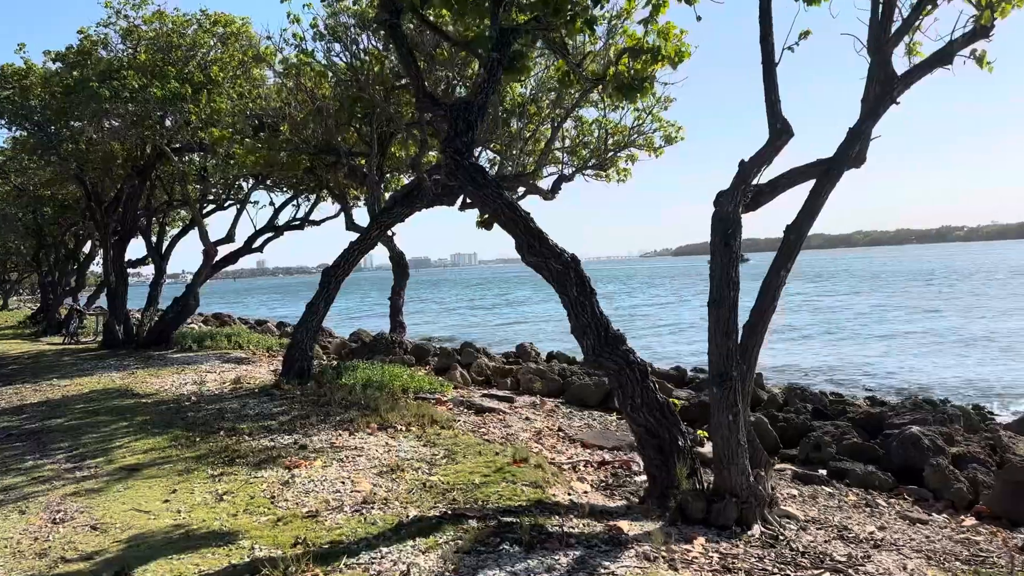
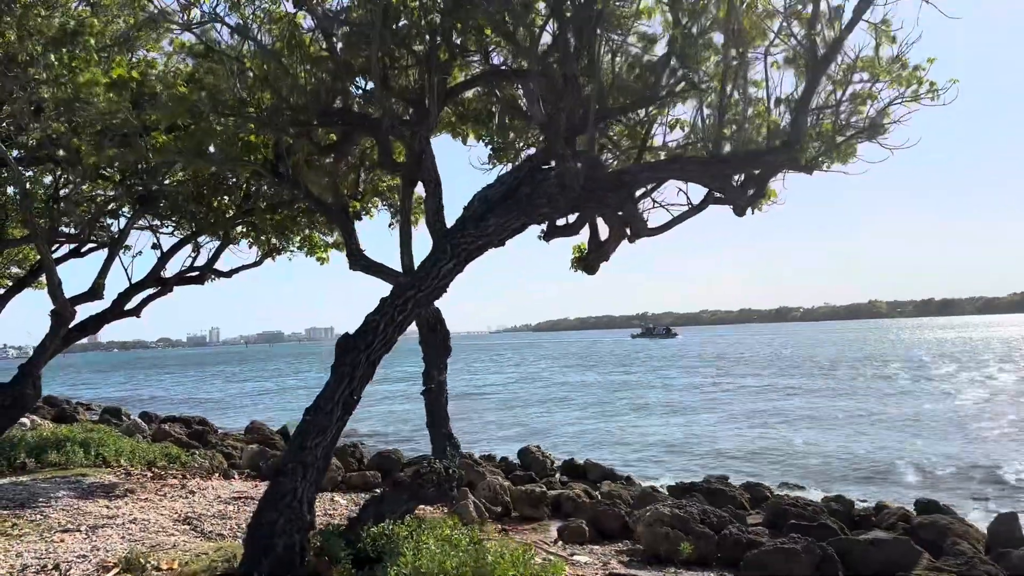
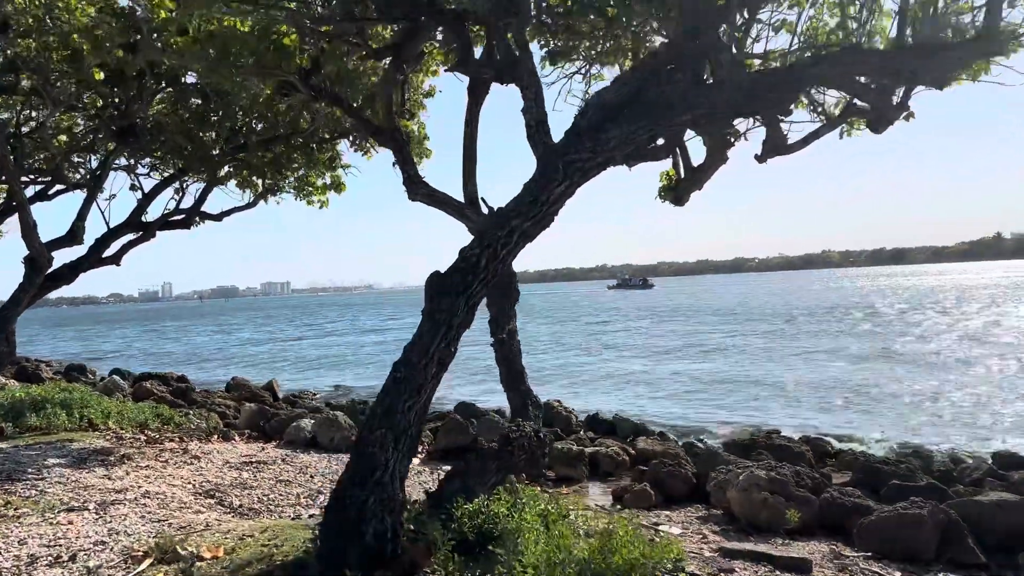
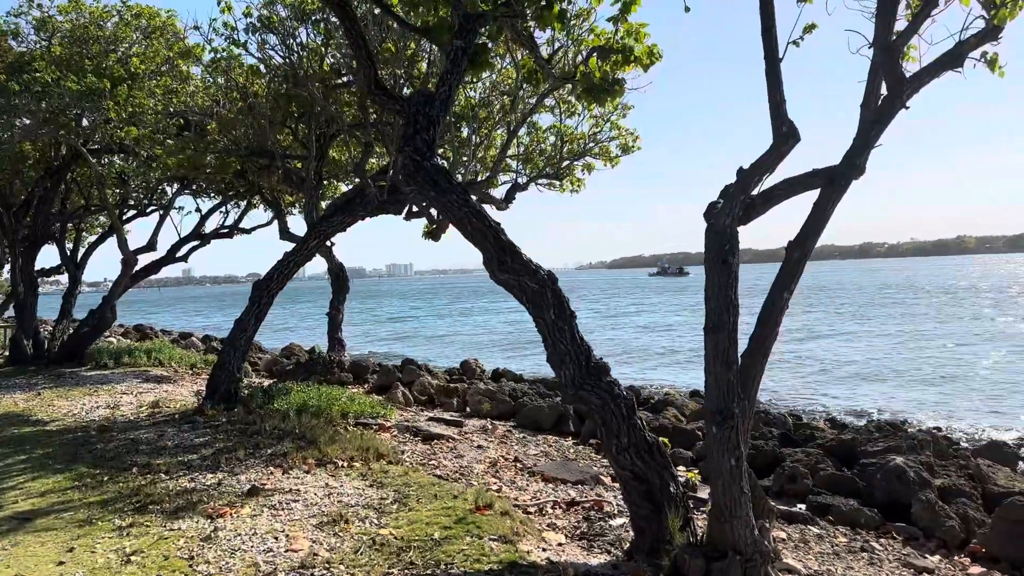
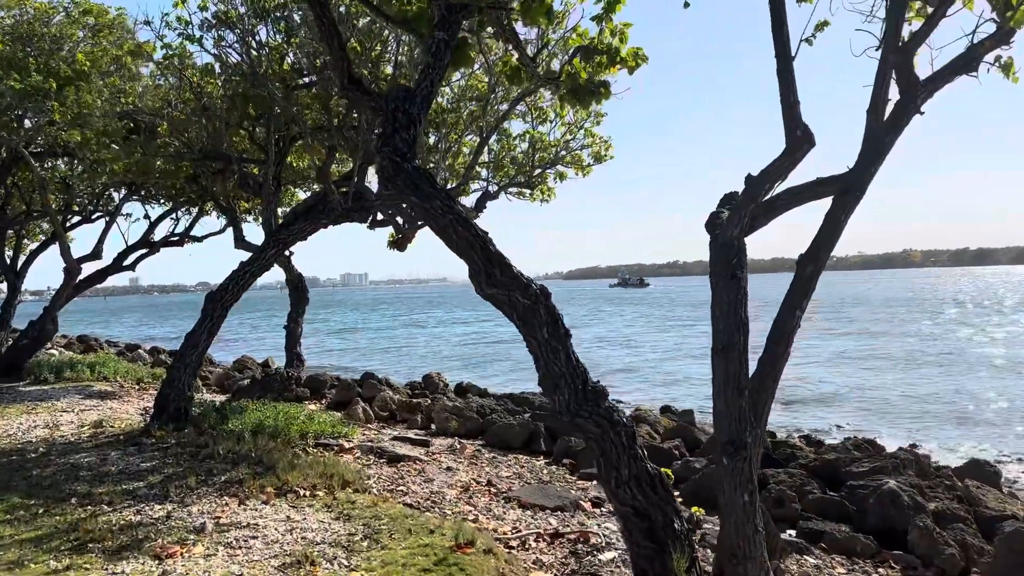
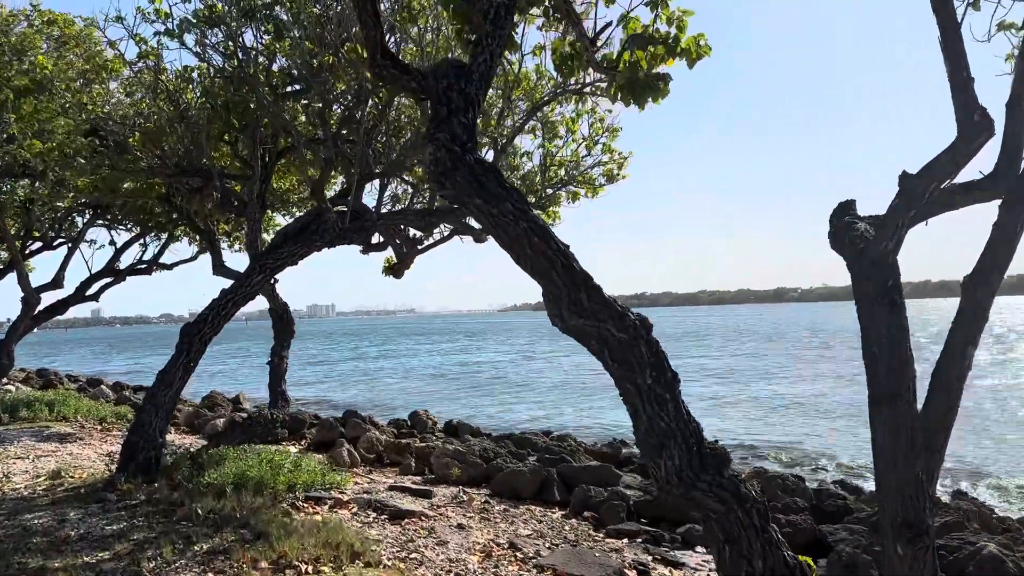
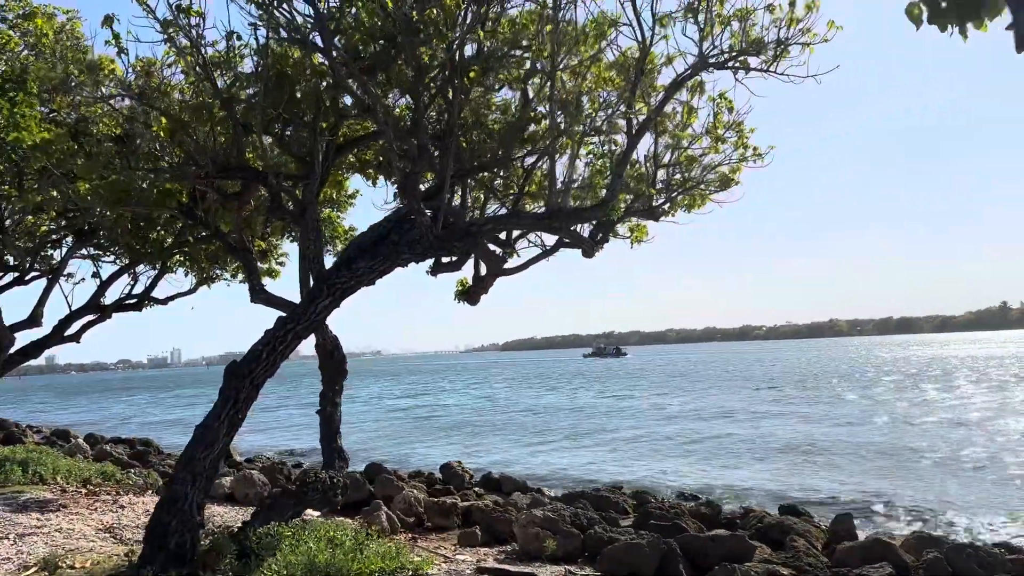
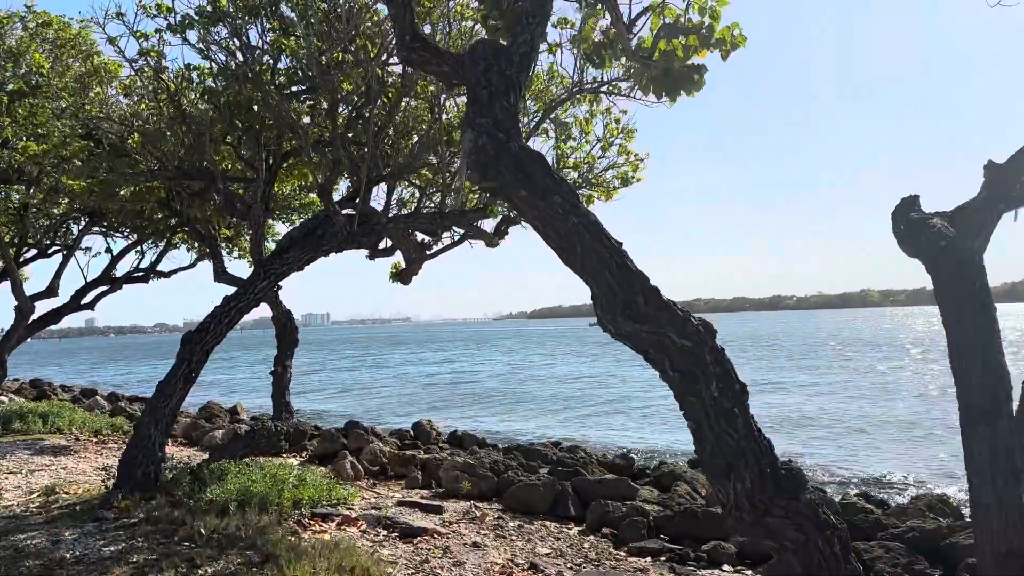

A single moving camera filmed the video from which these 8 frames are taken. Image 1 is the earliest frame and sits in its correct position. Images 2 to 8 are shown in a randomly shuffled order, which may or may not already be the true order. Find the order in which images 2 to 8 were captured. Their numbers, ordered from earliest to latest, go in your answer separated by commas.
4, 5, 6, 8, 7, 2, 3
